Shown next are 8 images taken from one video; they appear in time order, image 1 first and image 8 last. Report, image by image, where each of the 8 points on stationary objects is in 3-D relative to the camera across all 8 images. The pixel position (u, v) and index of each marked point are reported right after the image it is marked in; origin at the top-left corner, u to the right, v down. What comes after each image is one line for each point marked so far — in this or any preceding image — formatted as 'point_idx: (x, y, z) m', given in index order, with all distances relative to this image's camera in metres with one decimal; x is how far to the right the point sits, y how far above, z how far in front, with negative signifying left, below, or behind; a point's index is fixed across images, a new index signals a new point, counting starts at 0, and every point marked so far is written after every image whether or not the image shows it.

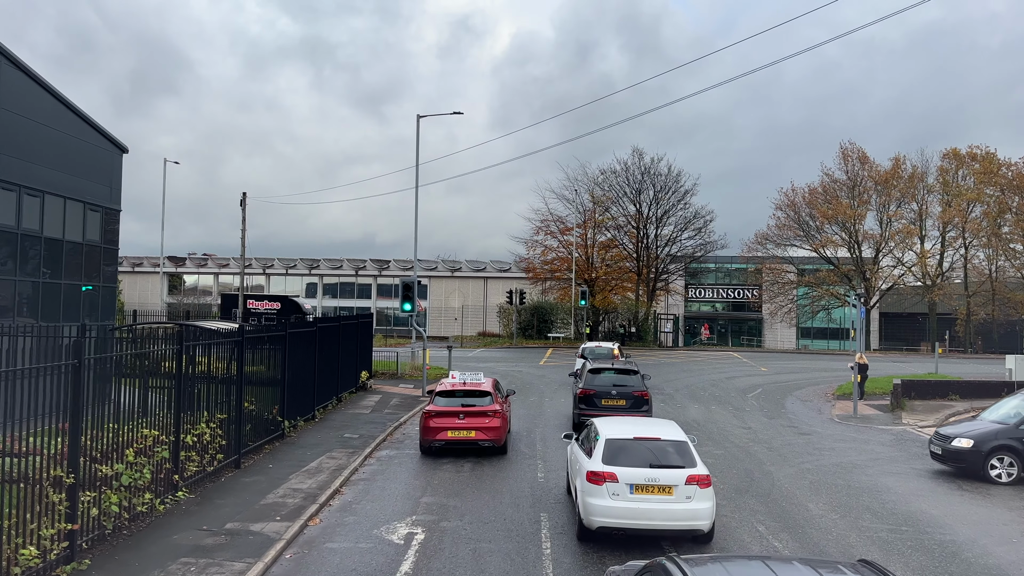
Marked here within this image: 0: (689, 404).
0: (+5.2, -3.4, +19.8) m
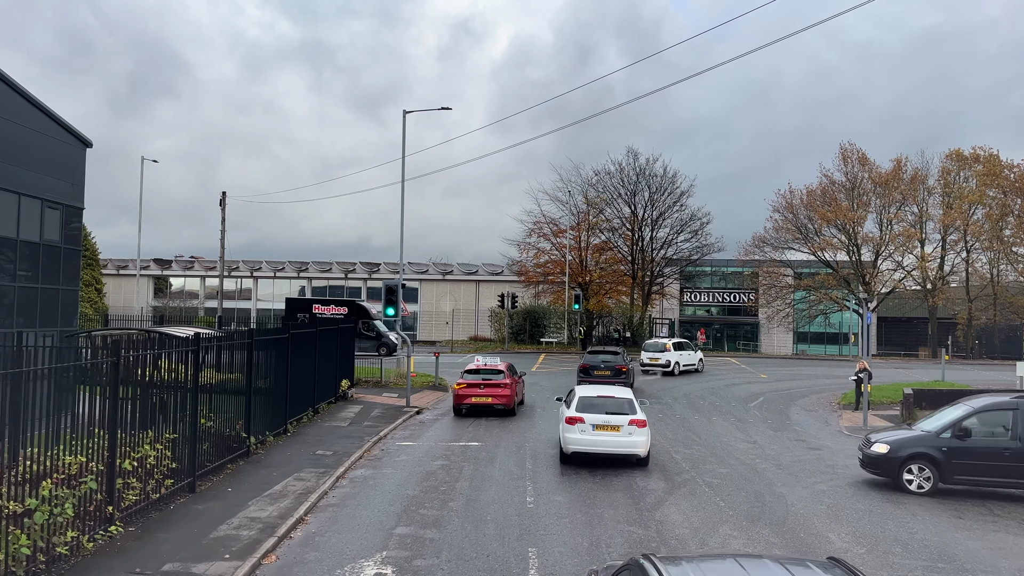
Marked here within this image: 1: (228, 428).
0: (+4.9, -3.5, +18.7) m
1: (-4.8, -2.4, +11.4) m
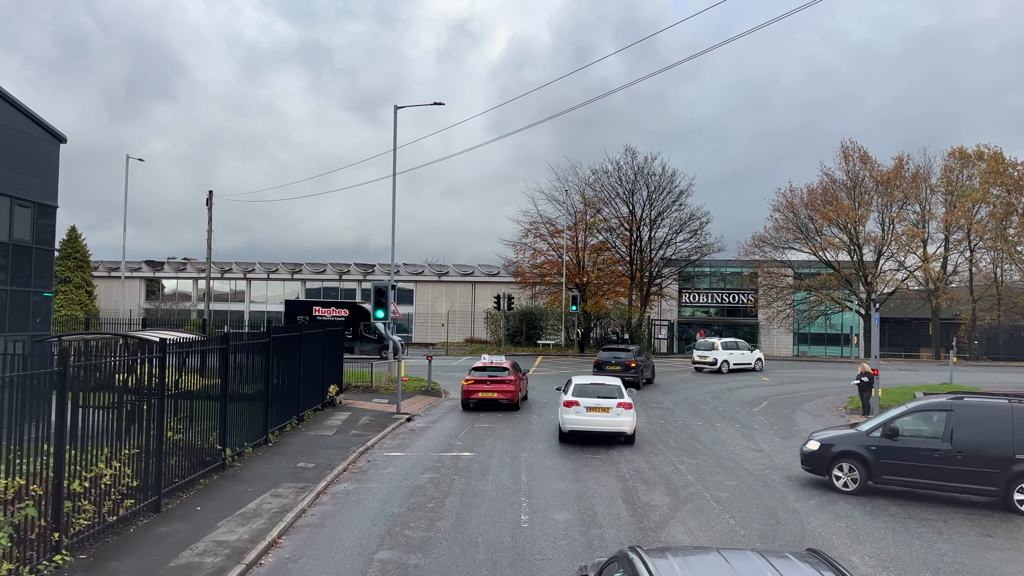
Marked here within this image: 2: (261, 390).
0: (+4.7, -3.5, +18.0) m
1: (-4.9, -2.4, +10.6) m
2: (-5.0, -2.0, +13.5) m
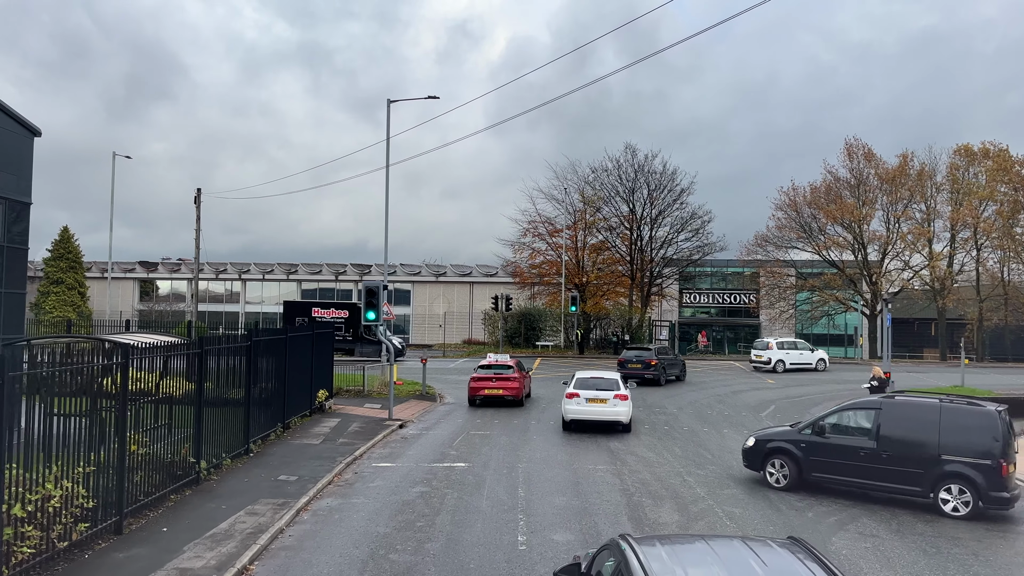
0: (+4.7, -3.5, +17.2) m
1: (-5.0, -2.4, +9.9) m
2: (-5.1, -2.0, +12.7) m
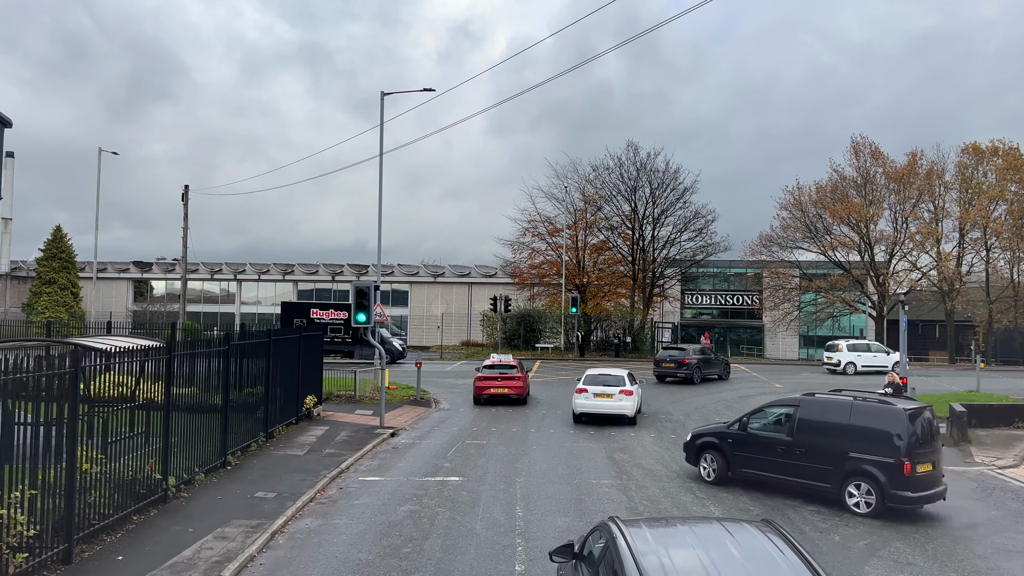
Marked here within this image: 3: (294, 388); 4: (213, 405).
0: (+4.6, -3.5, +16.3) m
1: (-5.0, -2.4, +9.0) m
2: (-5.1, -2.0, +11.8) m
3: (-5.1, -2.4, +16.0) m
4: (-5.0, -2.0, +11.5) m
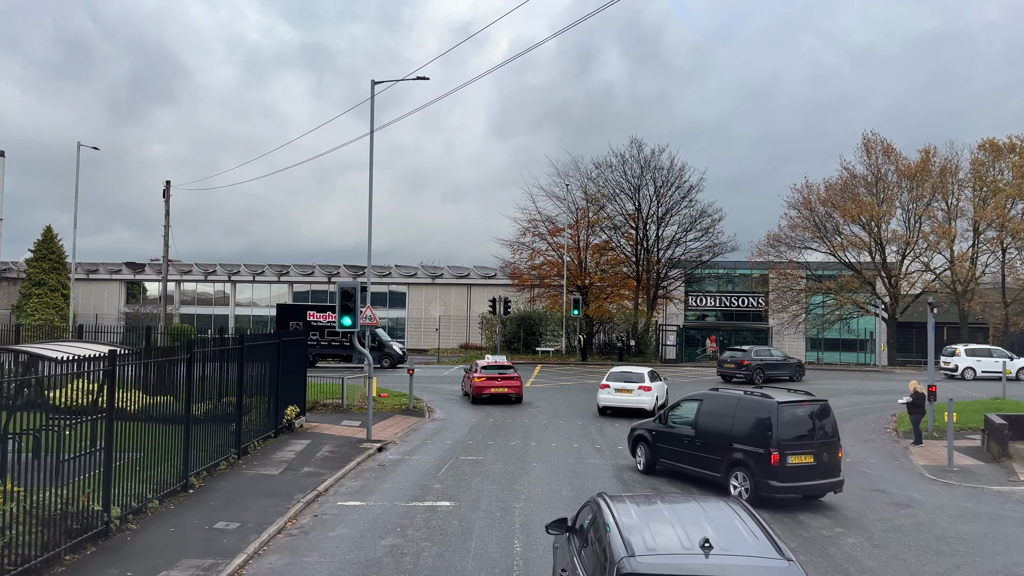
0: (+4.6, -3.6, +15.0) m
1: (-5.0, -2.4, +7.7) m
2: (-5.1, -2.0, +10.5) m
3: (-5.2, -2.4, +14.7) m
4: (-5.1, -2.0, +10.2) m
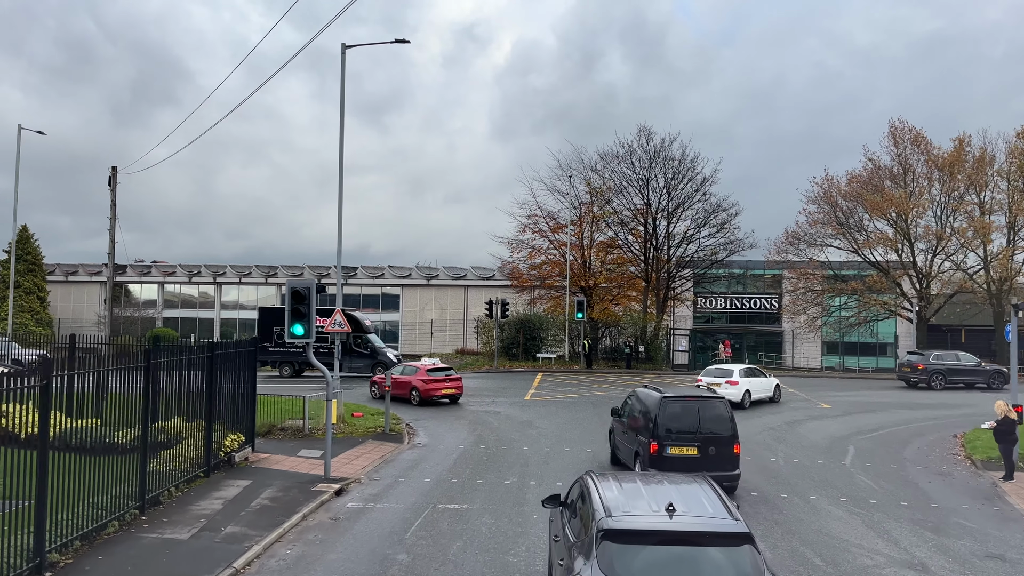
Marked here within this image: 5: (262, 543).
0: (+4.5, -3.5, +12.0) m
1: (-5.1, -2.4, +4.7) m
2: (-5.2, -2.0, +7.5) m
3: (-5.3, -2.4, +11.7) m
4: (-5.2, -2.0, +7.2) m
5: (-3.2, -3.3, +8.7) m
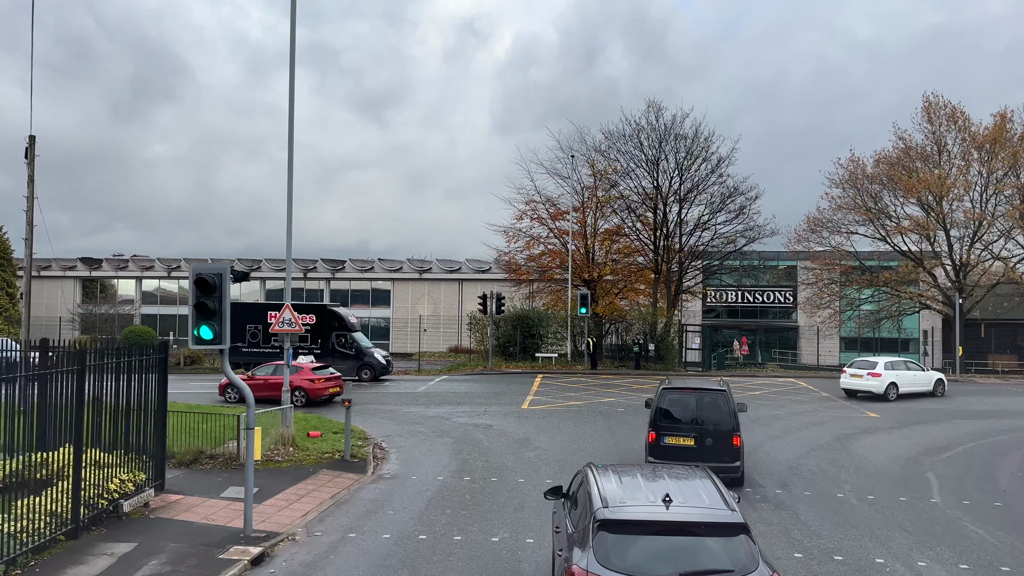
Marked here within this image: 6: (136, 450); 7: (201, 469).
0: (+4.4, -3.3, +8.8) m
1: (-5.3, -2.3, +1.4) m
2: (-5.4, -1.8, +4.3) m
3: (-5.4, -2.2, +8.4) m
4: (-5.3, -1.9, +4.0) m
5: (-3.3, -3.1, +5.5) m
6: (-5.4, -2.5, +10.2) m
7: (-5.3, -3.0, +11.5) m
